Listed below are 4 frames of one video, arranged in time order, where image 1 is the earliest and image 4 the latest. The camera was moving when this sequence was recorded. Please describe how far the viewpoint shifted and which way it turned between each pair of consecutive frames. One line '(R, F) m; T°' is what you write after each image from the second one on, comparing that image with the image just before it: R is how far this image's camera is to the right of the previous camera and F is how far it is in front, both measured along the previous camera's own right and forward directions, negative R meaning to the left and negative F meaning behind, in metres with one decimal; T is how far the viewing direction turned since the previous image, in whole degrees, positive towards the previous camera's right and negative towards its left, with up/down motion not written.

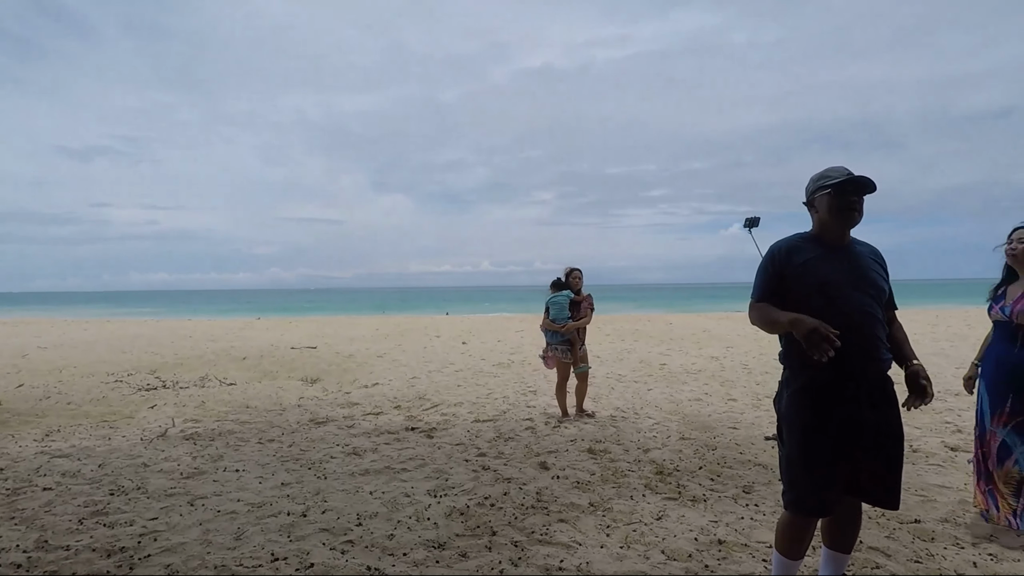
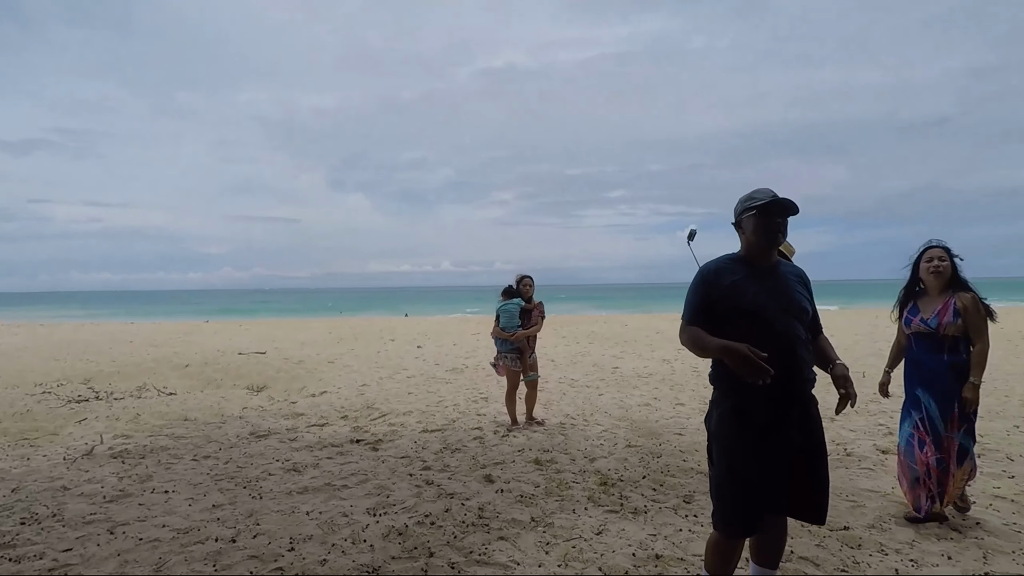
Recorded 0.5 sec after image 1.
(+0.1, 0.0) m; +4°
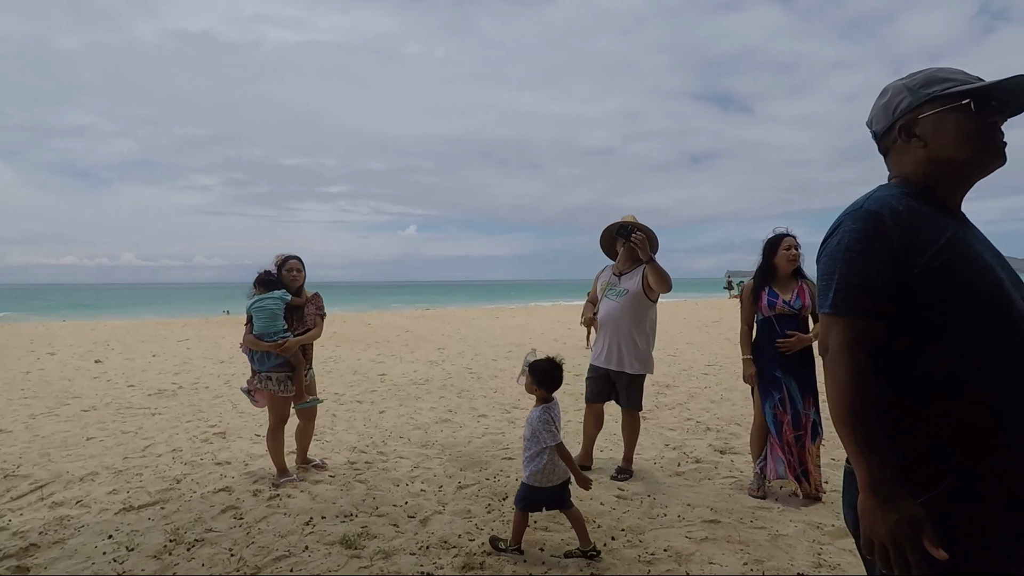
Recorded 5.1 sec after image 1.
(-0.4, +1.6) m; +27°
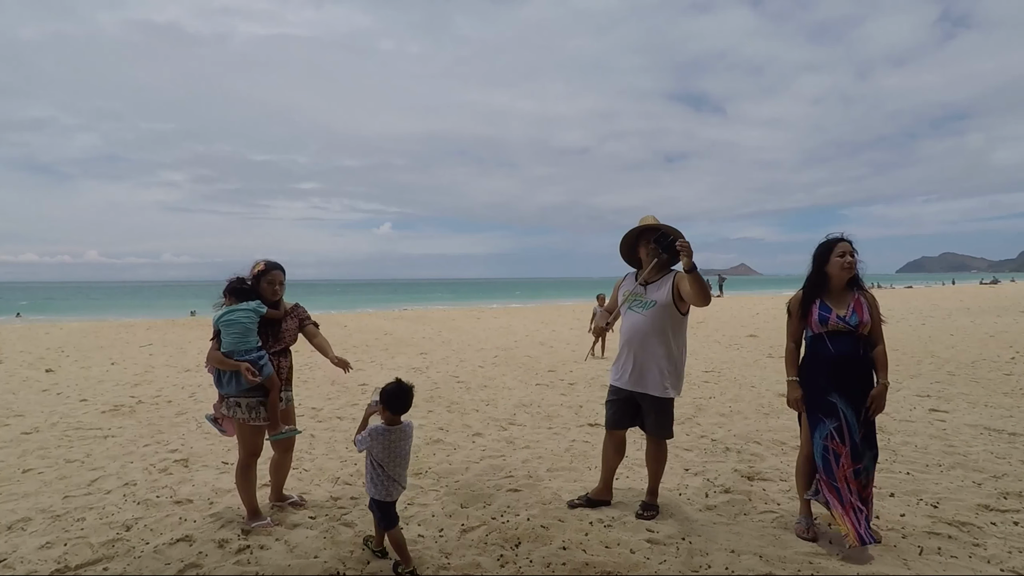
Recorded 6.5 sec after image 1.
(-0.2, +0.5) m; +2°
